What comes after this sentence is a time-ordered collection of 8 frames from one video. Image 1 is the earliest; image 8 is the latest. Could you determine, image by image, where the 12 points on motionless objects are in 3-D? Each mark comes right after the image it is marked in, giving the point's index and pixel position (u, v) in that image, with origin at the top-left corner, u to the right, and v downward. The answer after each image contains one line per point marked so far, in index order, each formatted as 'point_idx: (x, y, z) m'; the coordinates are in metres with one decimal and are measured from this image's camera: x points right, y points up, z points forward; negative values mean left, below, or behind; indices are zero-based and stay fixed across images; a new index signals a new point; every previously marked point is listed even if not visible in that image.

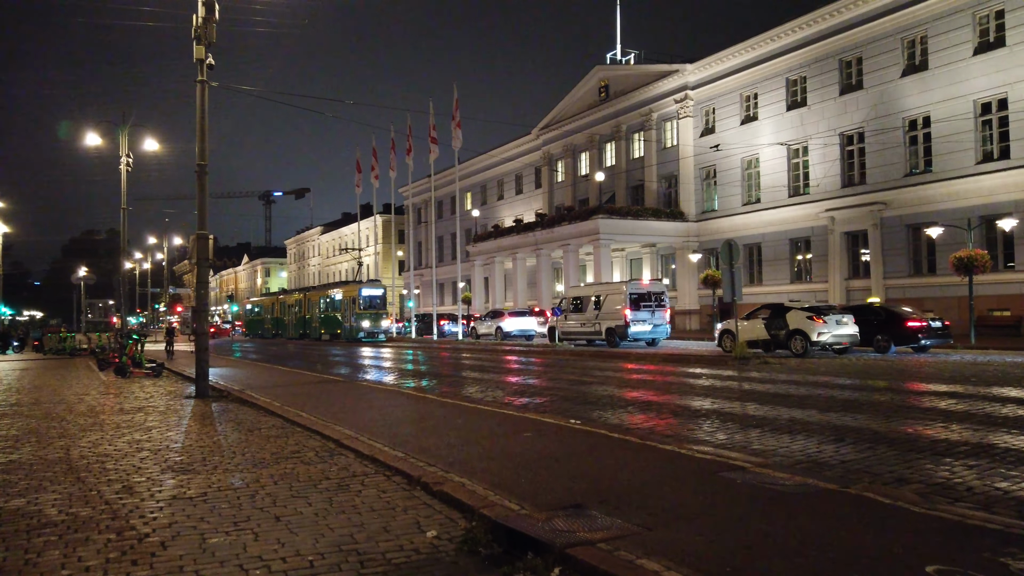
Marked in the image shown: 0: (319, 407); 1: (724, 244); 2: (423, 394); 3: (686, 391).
0: (-3.4, -2.1, +13.7) m
1: (+5.0, +1.0, +18.4) m
2: (-1.8, -2.0, +15.3) m
3: (+3.3, -1.9, +15.3) m
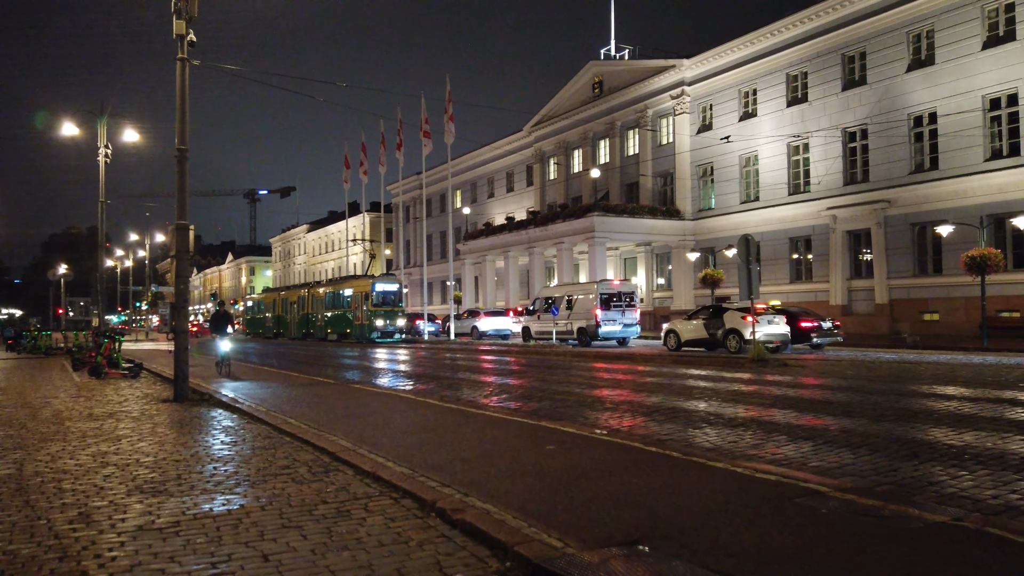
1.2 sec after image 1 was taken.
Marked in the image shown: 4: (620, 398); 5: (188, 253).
0: (-3.2, -2.0, +12.5) m
1: (+5.0, +1.1, +17.4) m
2: (-1.7, -1.9, +14.1) m
3: (+3.4, -1.8, +14.1) m
4: (+1.9, -1.9, +13.7) m
5: (-6.5, +0.7, +15.9) m
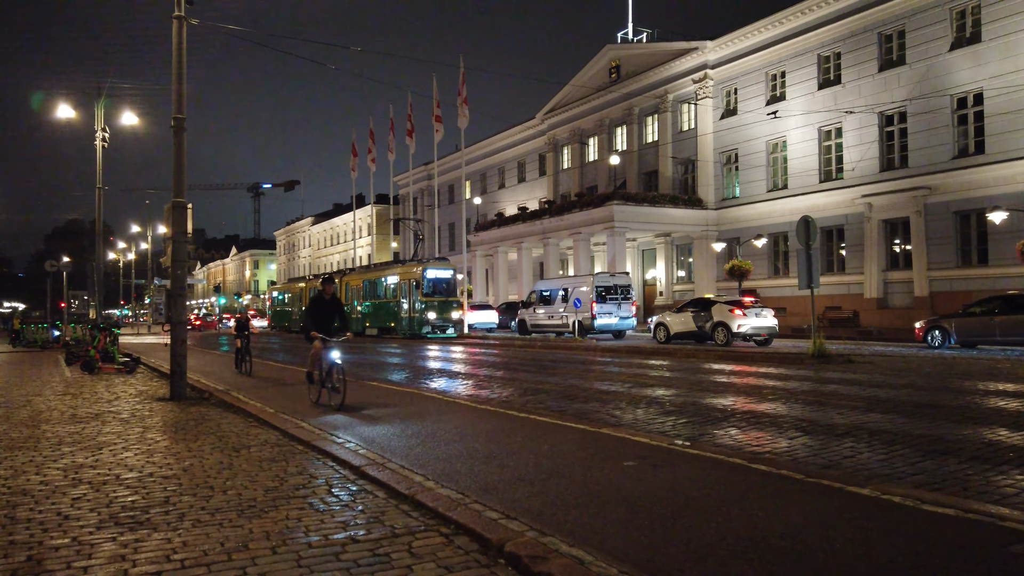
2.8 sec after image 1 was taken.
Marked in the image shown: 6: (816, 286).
0: (-2.6, -1.7, +10.8) m
1: (+5.7, +1.3, +15.6) m
2: (-1.0, -1.7, +12.4) m
3: (+4.1, -1.6, +12.4) m
4: (+2.5, -1.6, +12.0) m
5: (-5.8, +0.9, +14.2) m
6: (+6.0, 0.0, +16.0) m
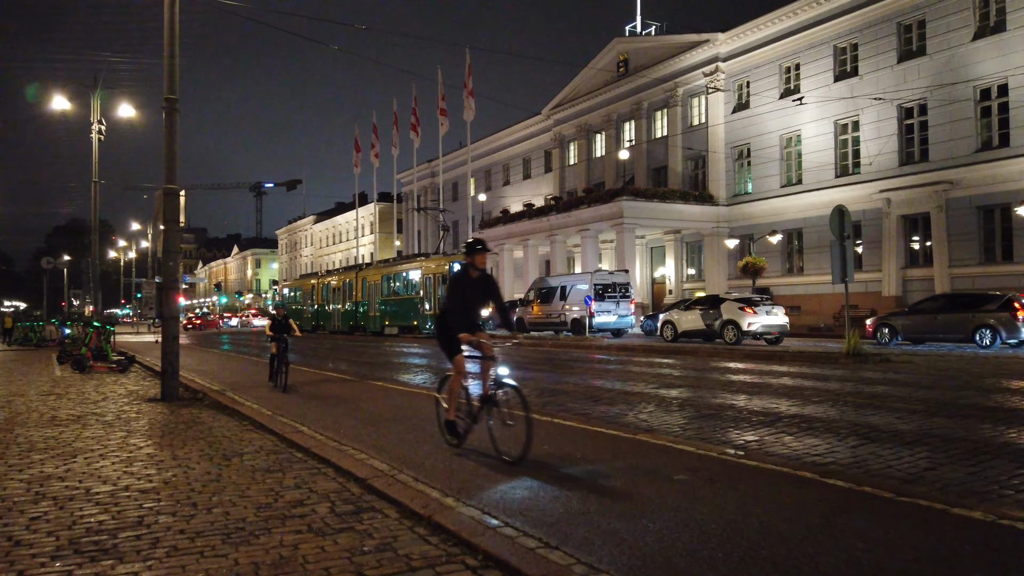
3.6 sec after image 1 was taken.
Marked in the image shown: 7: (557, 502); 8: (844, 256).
0: (-2.3, -1.6, +9.9) m
1: (+6.0, +1.4, +14.6) m
2: (-0.8, -1.5, +11.4) m
3: (+4.3, -1.5, +11.4) m
4: (+2.8, -1.5, +11.0) m
5: (-5.6, +1.0, +13.3) m
6: (+6.3, +0.2, +15.0) m
7: (+0.3, -1.5, +5.5) m
8: (+6.2, +0.6, +14.8) m
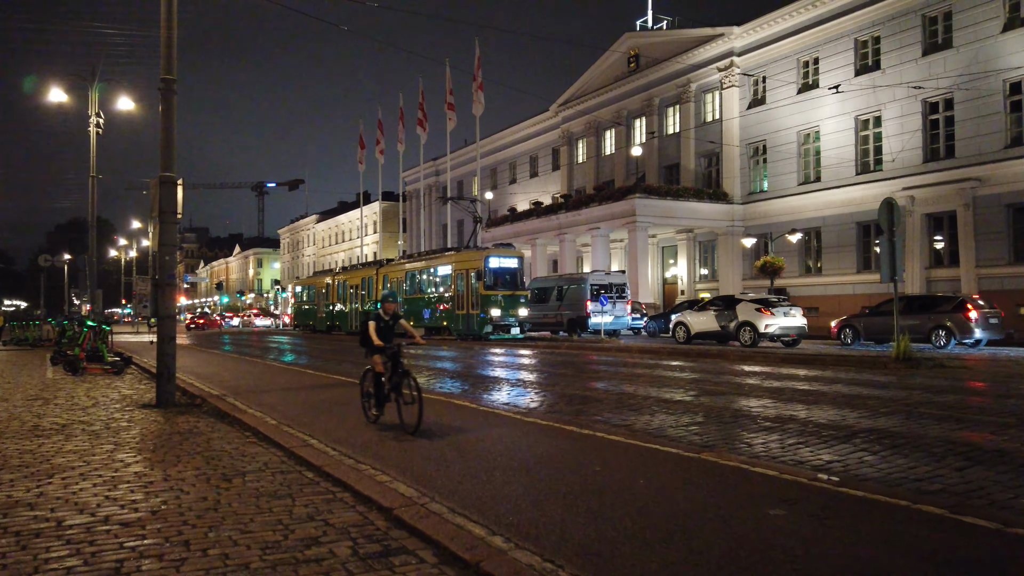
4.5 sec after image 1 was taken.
0: (-2.0, -1.6, +8.8) m
1: (+6.4, +1.5, +13.6) m
2: (-0.4, -1.5, +10.3) m
3: (+4.7, -1.4, +10.4) m
4: (+3.2, -1.5, +10.0) m
5: (-5.2, +1.1, +12.2) m
6: (+6.7, +0.2, +13.9) m
7: (+0.7, -1.4, +4.5) m
8: (+6.6, +0.6, +13.7) m
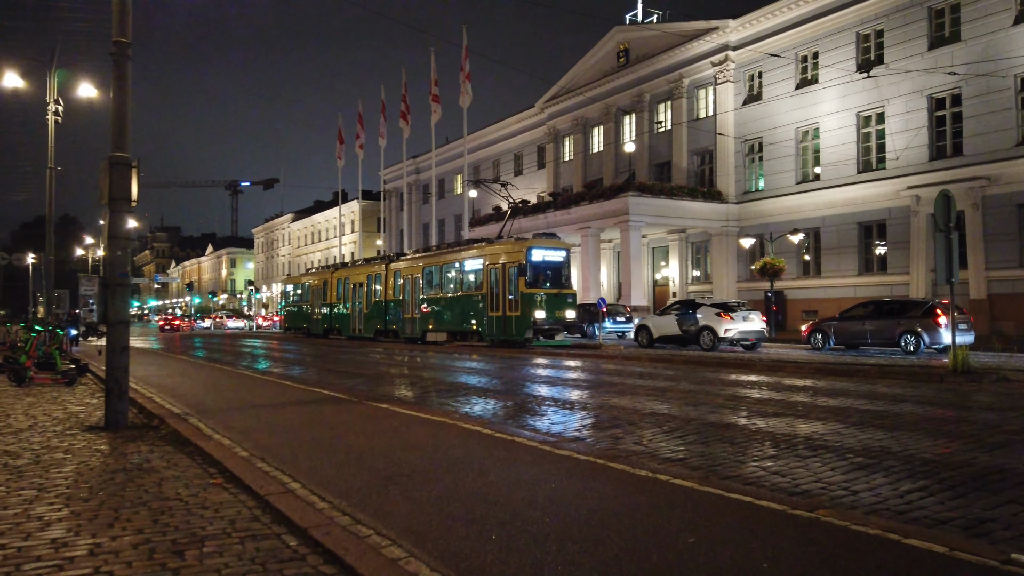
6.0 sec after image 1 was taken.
0: (-1.7, -1.6, +7.0) m
1: (+6.5, +1.4, +12.1) m
2: (-0.2, -1.5, +8.6) m
3: (+4.9, -1.5, +8.8) m
4: (+3.4, -1.5, +8.4) m
5: (-5.0, +1.1, +10.4) m
6: (+6.8, +0.1, +12.4) m
7: (+1.1, -1.5, +2.8) m
8: (+6.7, +0.5, +12.2) m
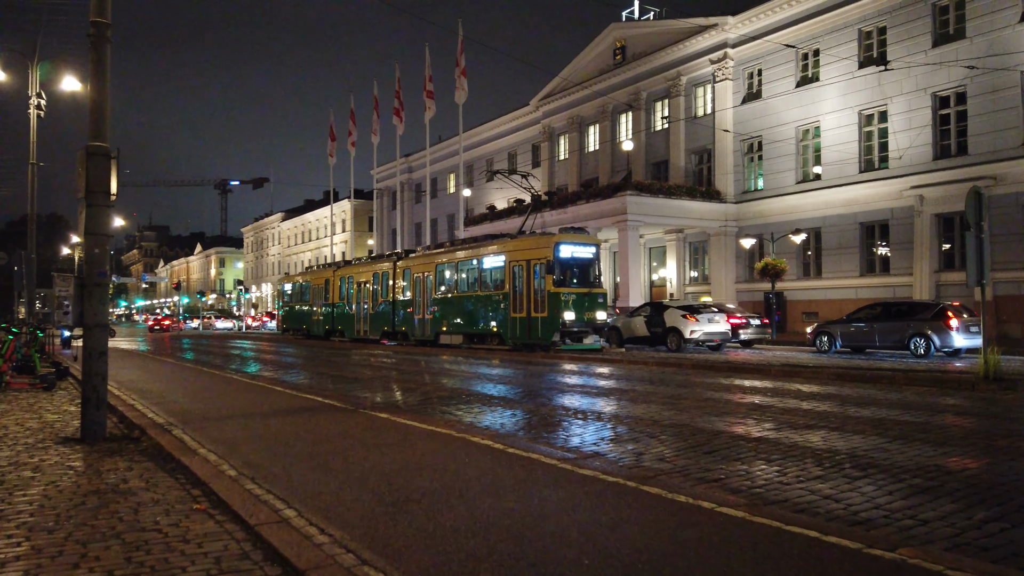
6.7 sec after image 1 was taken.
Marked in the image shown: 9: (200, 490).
0: (-1.5, -1.6, +6.3) m
1: (+6.6, +1.4, +11.4) m
2: (0.0, -1.5, +7.9) m
3: (+5.1, -1.5, +8.2) m
4: (+3.5, -1.6, +7.7) m
5: (-4.9, +1.1, +9.6) m
6: (+6.9, +0.1, +11.8) m
7: (+1.3, -1.5, +2.1) m
8: (+6.8, +0.5, +11.6) m
9: (-2.6, -1.7, +6.6) m
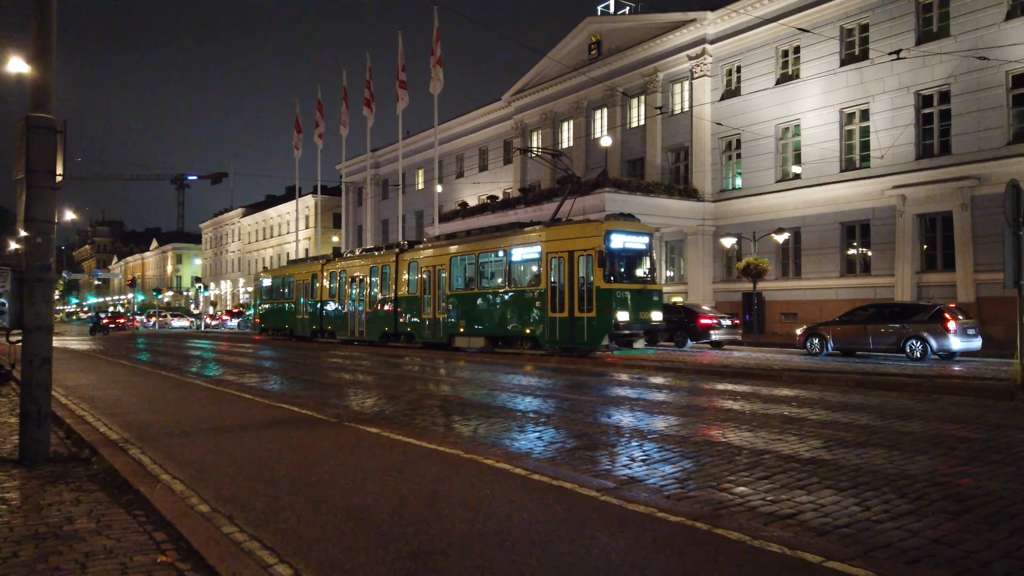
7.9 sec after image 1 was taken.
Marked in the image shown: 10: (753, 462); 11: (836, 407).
0: (-1.3, -1.6, +5.1) m
1: (+6.6, +1.3, +10.6) m
2: (+0.2, -1.5, +6.8) m
3: (+5.2, -1.5, +7.3) m
4: (+3.7, -1.6, +6.7) m
5: (-4.8, +1.1, +8.2) m
6: (+6.9, +0.1, +11.0) m
7: (+1.8, -1.5, +1.0) m
8: (+6.8, +0.5, +10.8) m
9: (-2.3, -1.6, +5.4) m
10: (+2.2, -1.6, +7.4) m
11: (+4.3, -1.7, +10.6) m
